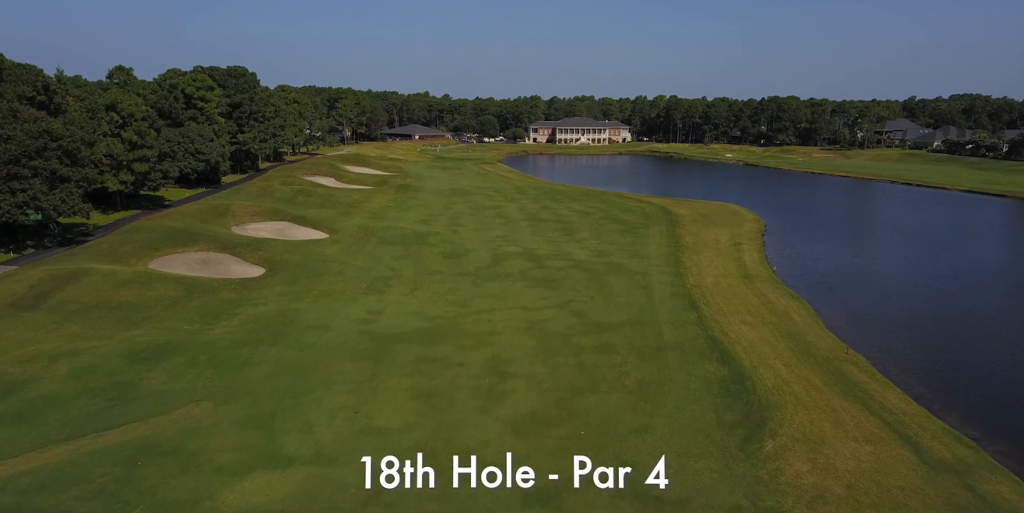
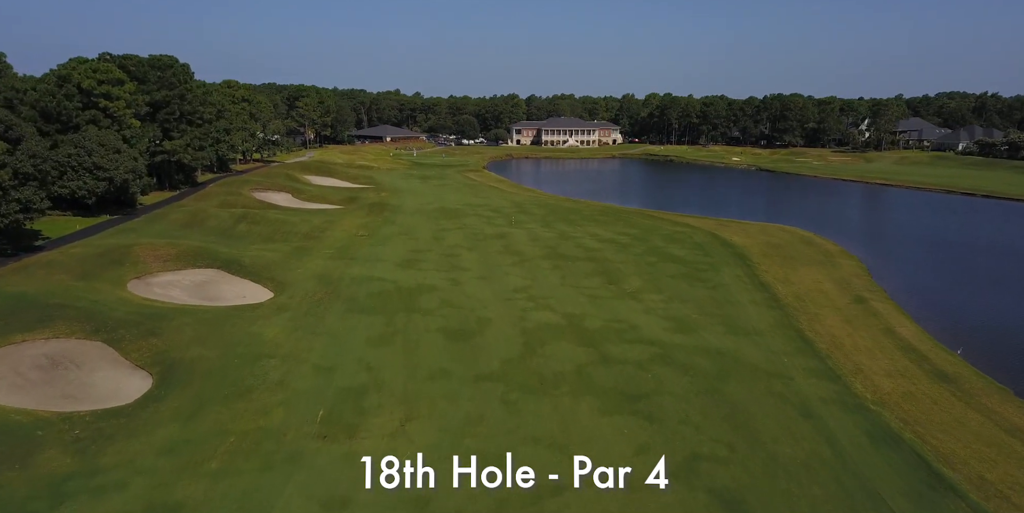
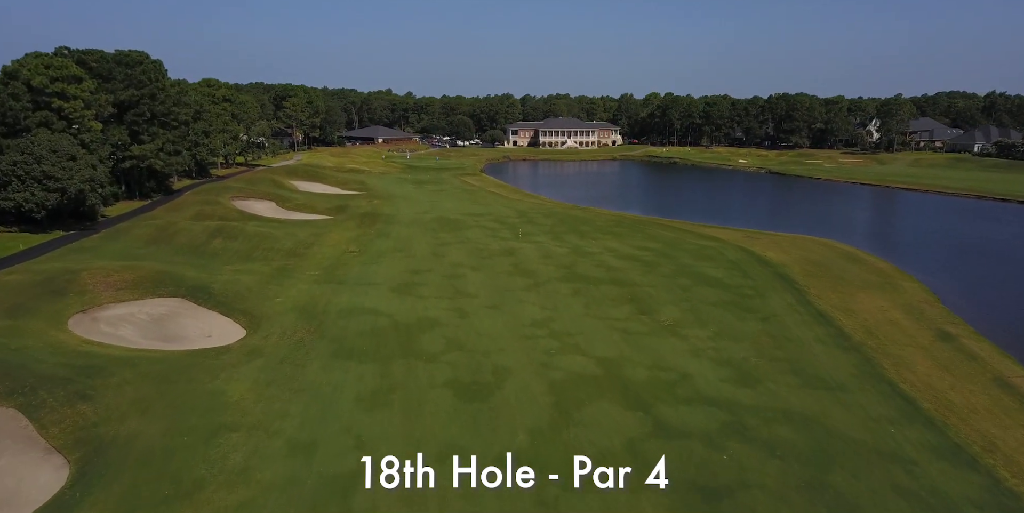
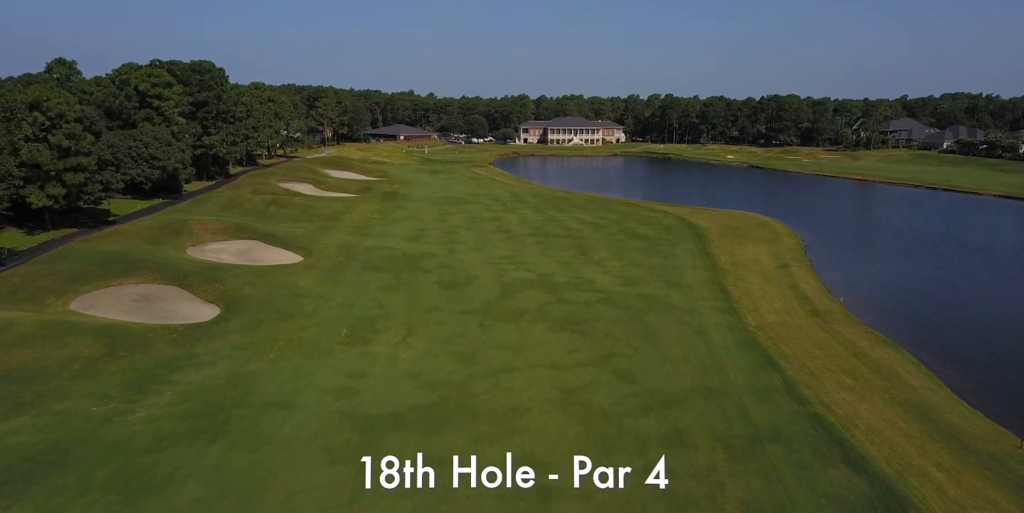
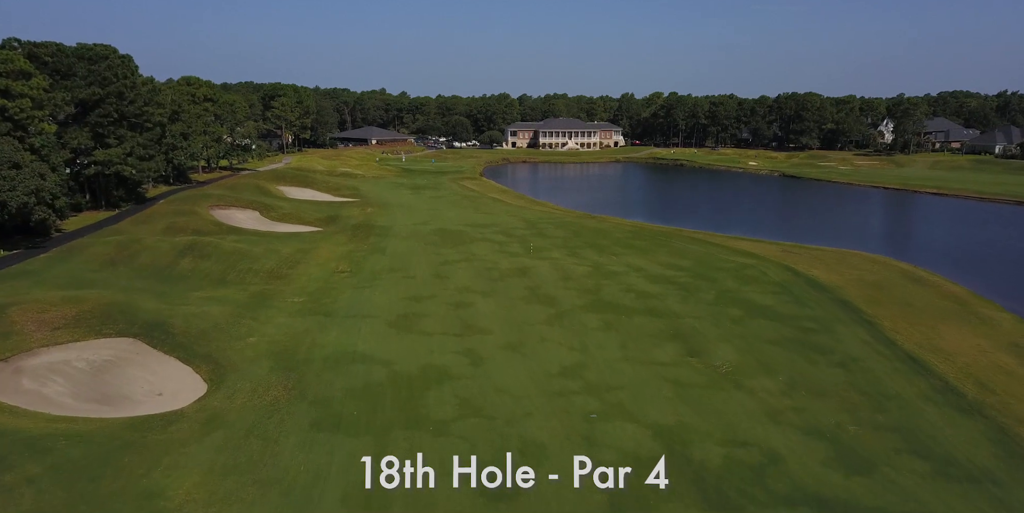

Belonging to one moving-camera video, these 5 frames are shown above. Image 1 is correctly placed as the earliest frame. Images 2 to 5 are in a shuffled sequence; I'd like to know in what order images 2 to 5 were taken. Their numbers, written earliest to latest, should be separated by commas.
4, 2, 3, 5
